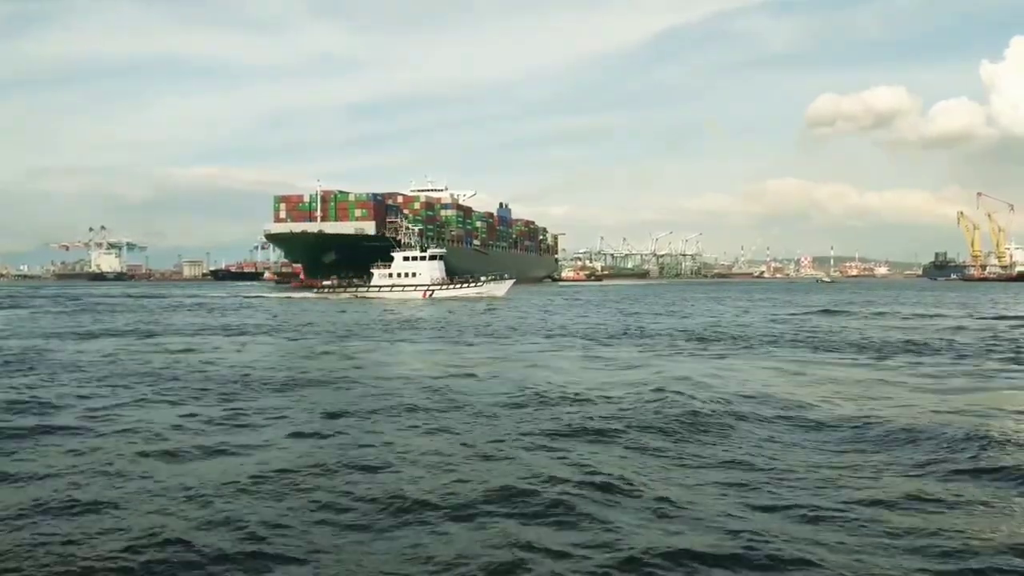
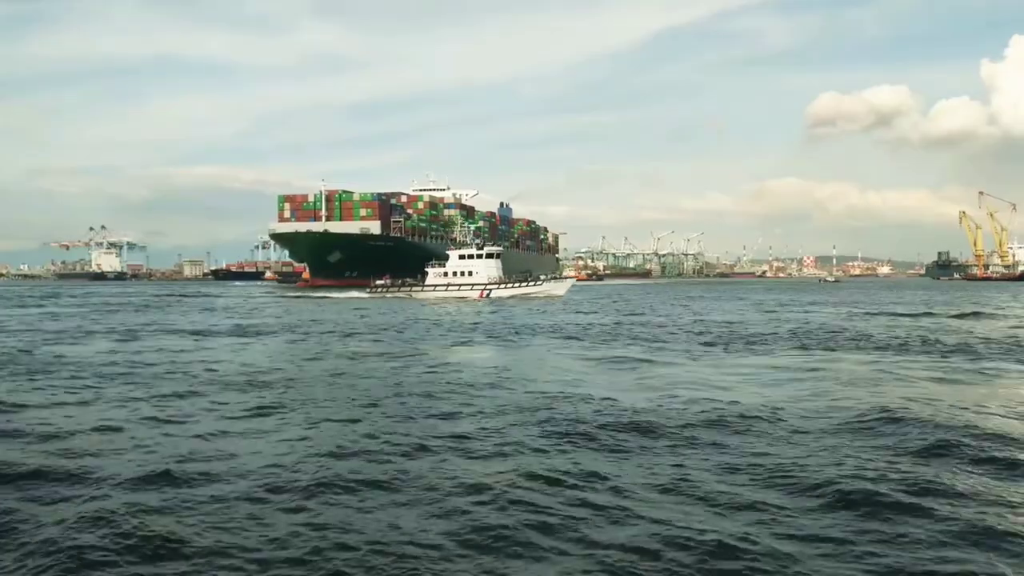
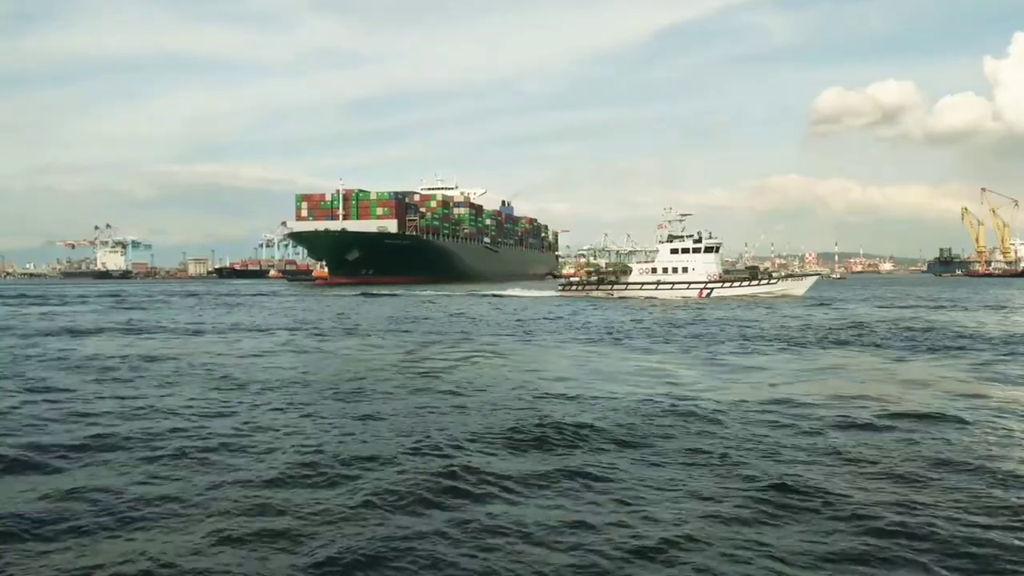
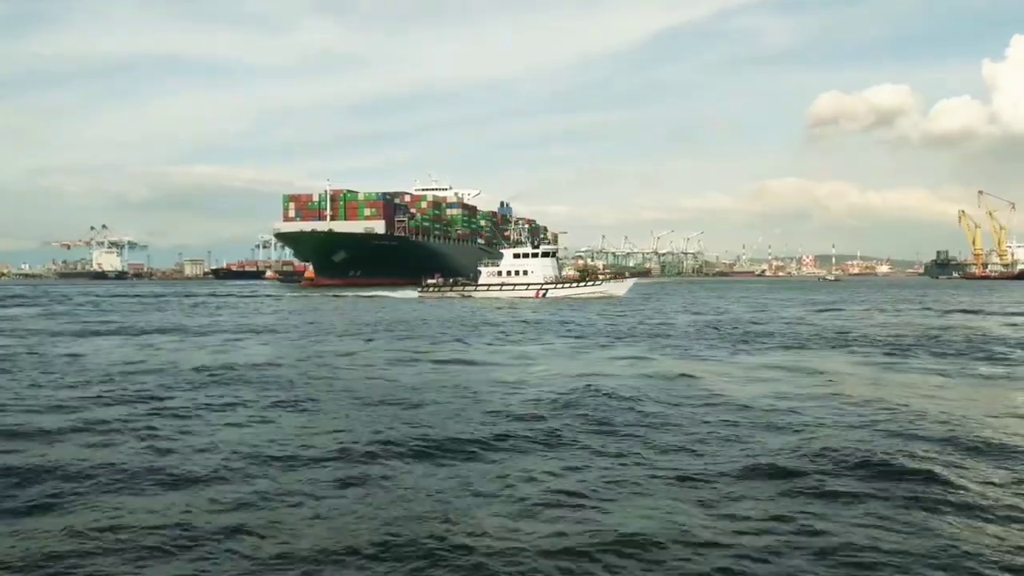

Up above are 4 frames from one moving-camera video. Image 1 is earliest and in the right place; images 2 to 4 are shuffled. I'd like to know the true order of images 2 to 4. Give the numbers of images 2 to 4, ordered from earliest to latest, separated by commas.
2, 4, 3
